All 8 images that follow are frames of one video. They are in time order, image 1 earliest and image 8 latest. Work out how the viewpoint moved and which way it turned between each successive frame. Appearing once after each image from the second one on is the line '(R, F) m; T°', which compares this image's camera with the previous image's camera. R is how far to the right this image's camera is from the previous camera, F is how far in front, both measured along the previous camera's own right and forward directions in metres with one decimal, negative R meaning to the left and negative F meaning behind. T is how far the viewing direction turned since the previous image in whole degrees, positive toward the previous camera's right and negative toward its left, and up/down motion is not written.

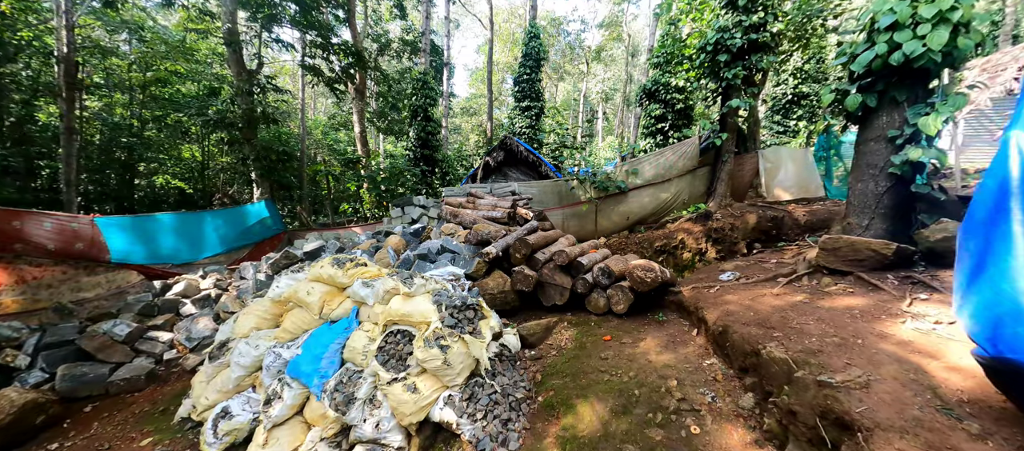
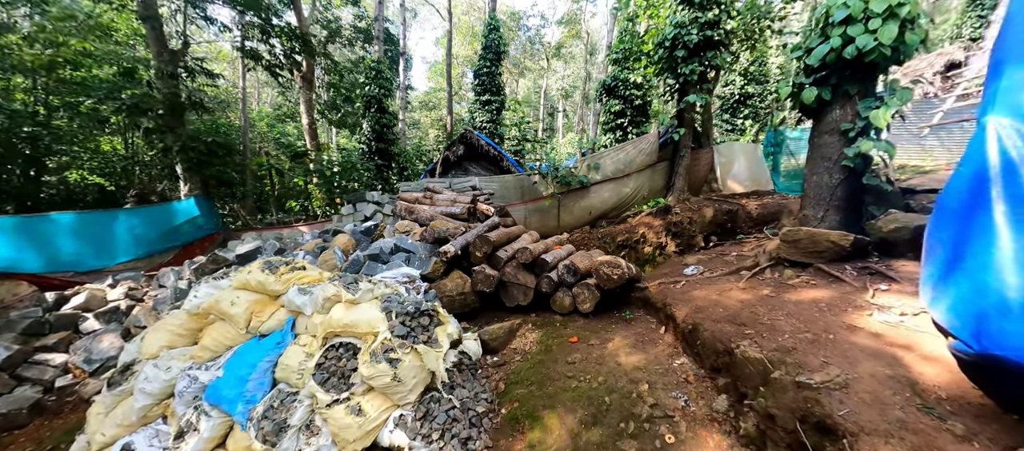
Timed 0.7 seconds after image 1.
(0.0, +0.3) m; +6°
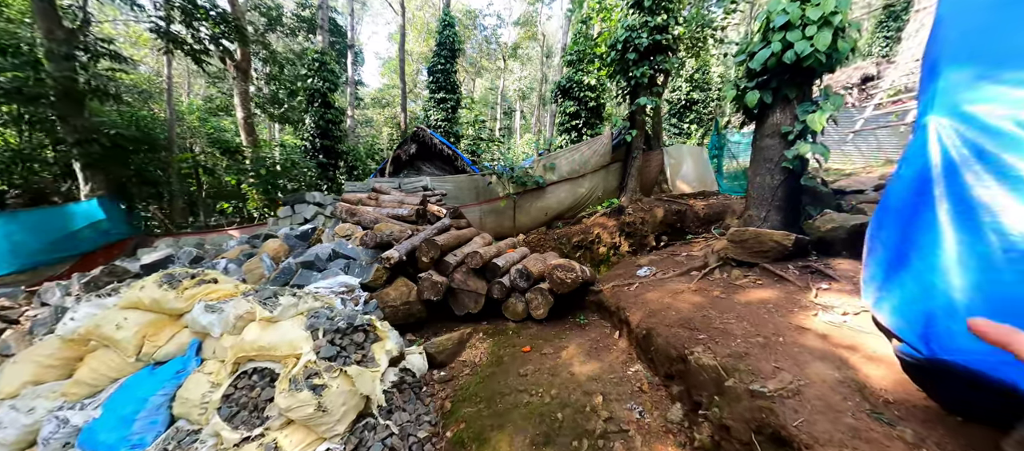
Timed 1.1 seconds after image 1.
(+0.1, +0.2) m; +6°
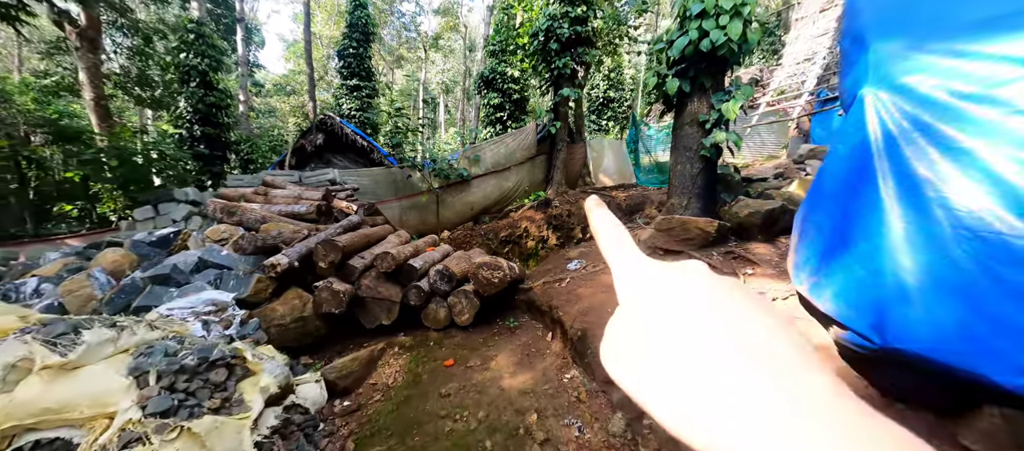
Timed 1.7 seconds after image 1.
(+0.1, +0.4) m; +11°
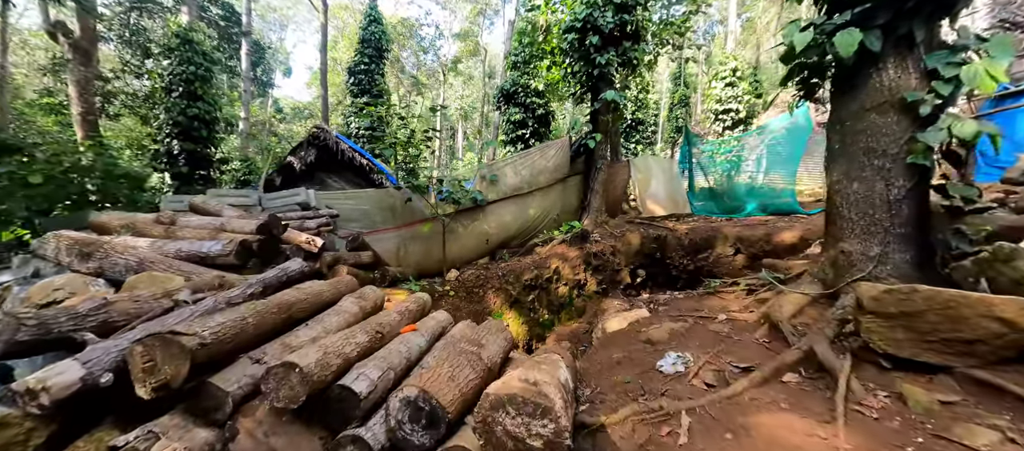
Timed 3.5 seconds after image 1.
(-0.2, +1.7) m; -2°
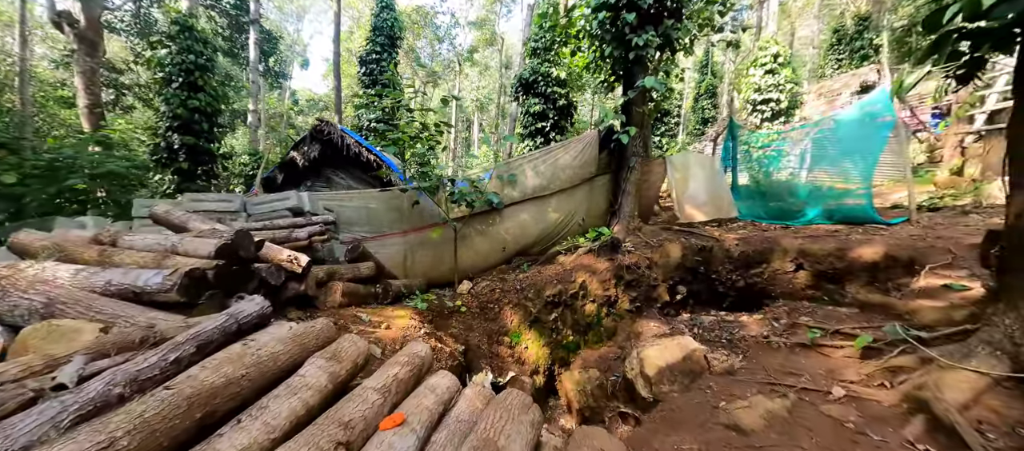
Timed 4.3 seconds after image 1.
(-0.1, +0.7) m; -2°
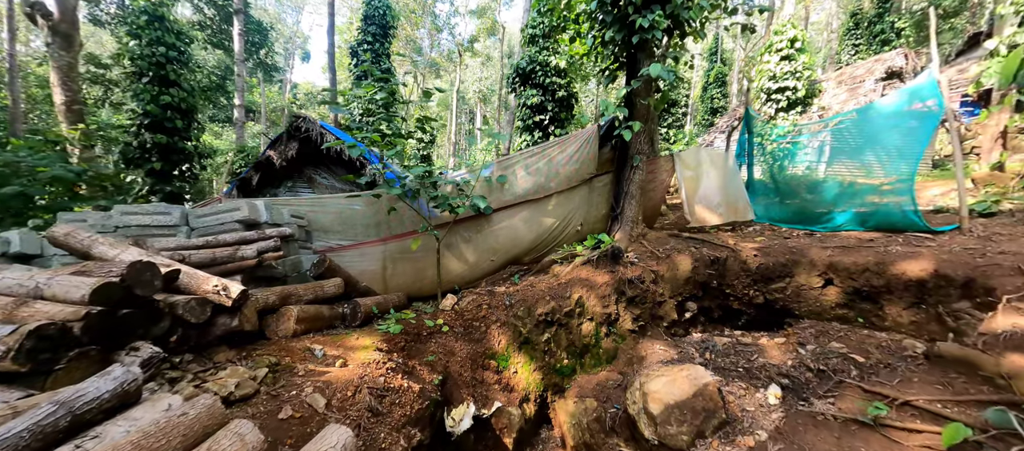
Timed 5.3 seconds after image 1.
(+0.2, +0.6) m; -1°
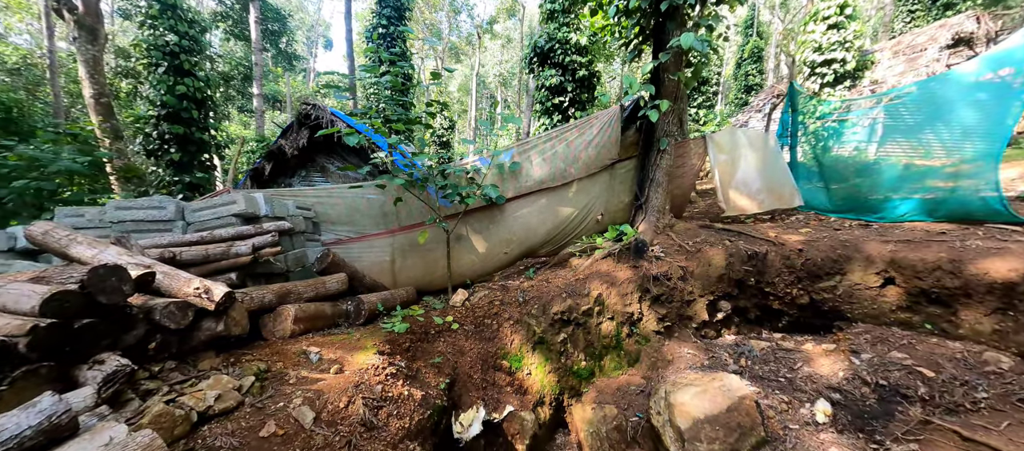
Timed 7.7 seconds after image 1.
(+0.1, +0.3) m; -4°
